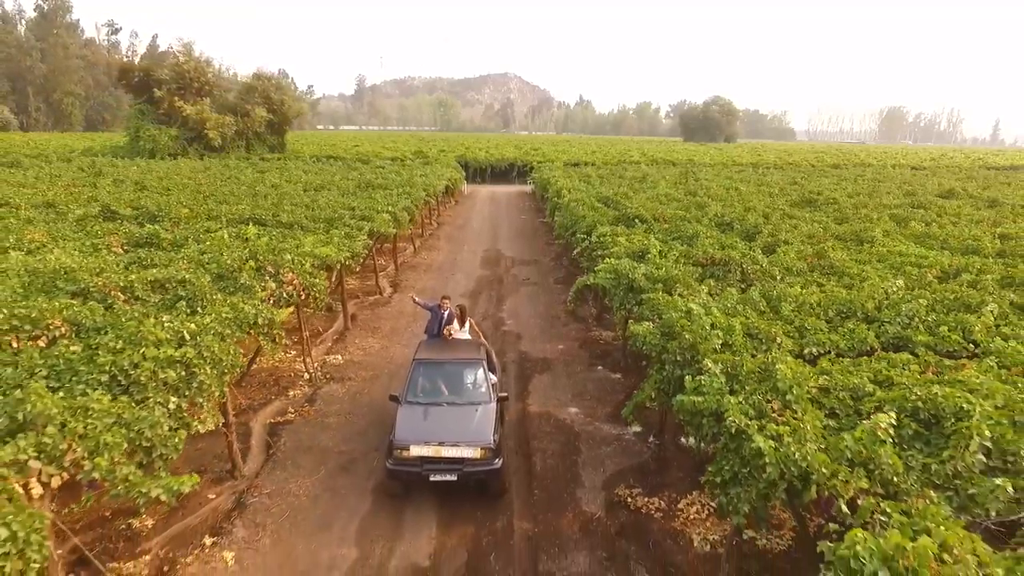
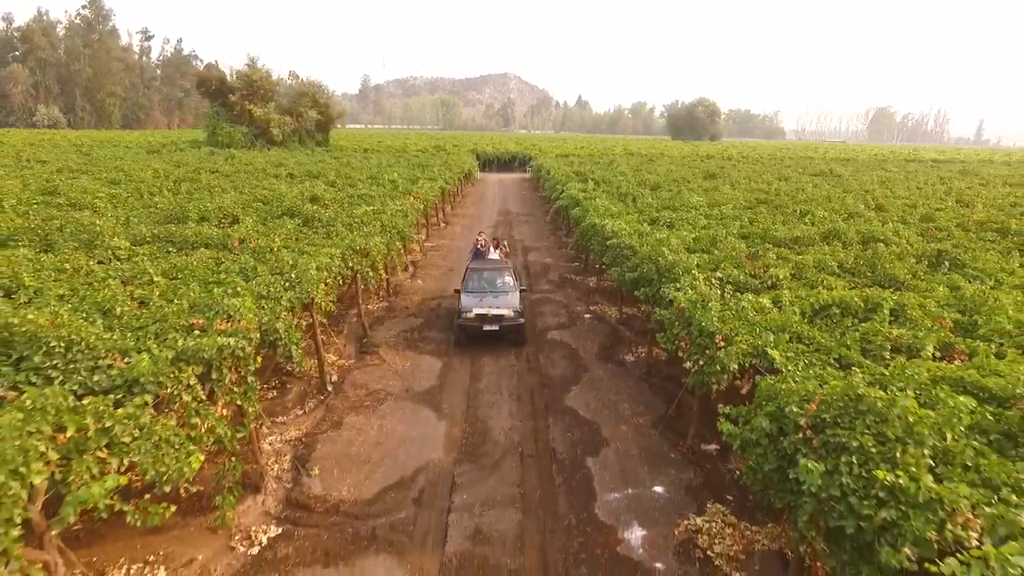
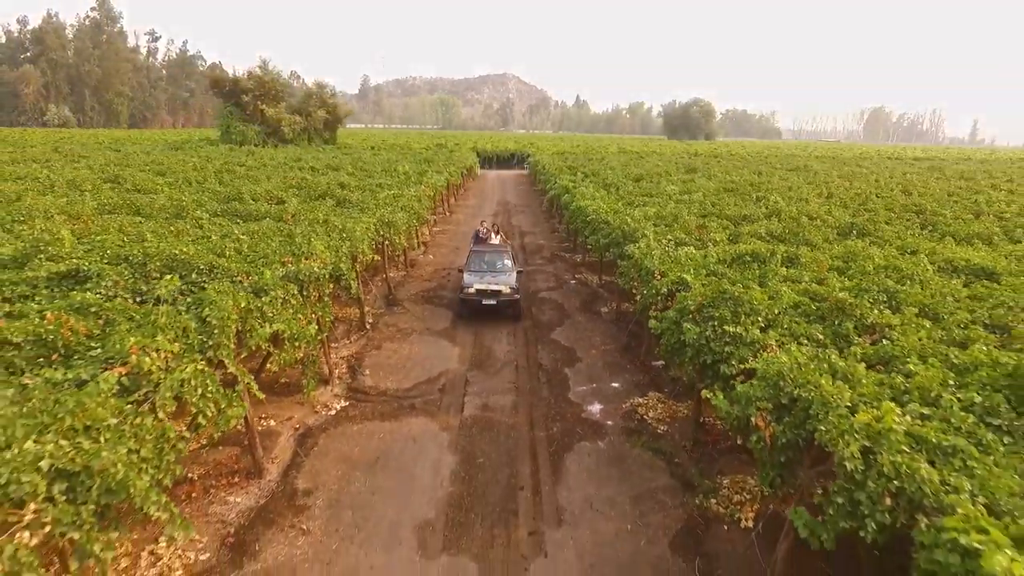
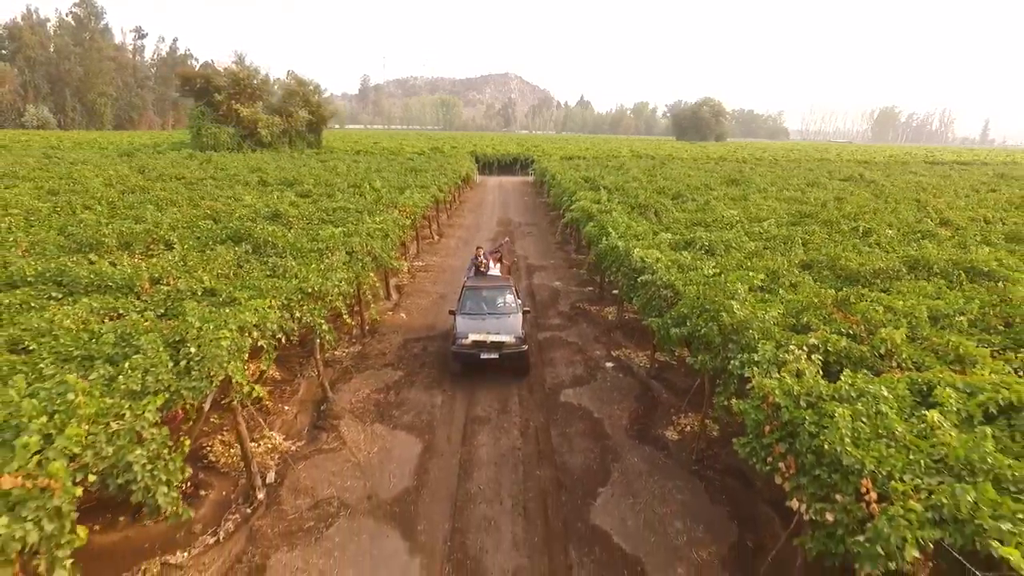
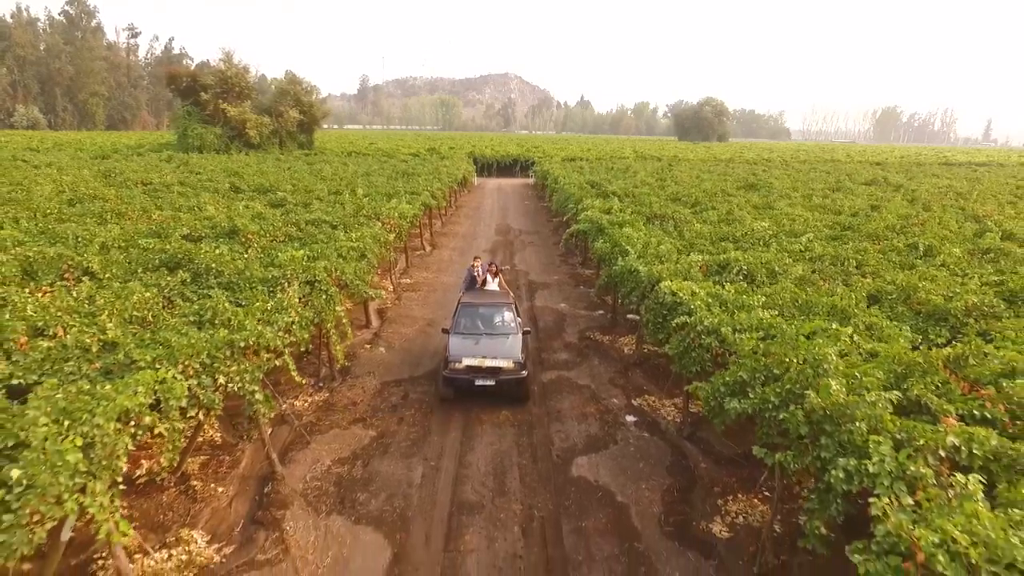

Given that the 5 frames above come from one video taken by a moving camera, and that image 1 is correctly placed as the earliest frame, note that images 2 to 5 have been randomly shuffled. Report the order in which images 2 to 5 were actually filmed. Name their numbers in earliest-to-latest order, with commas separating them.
5, 4, 2, 3
